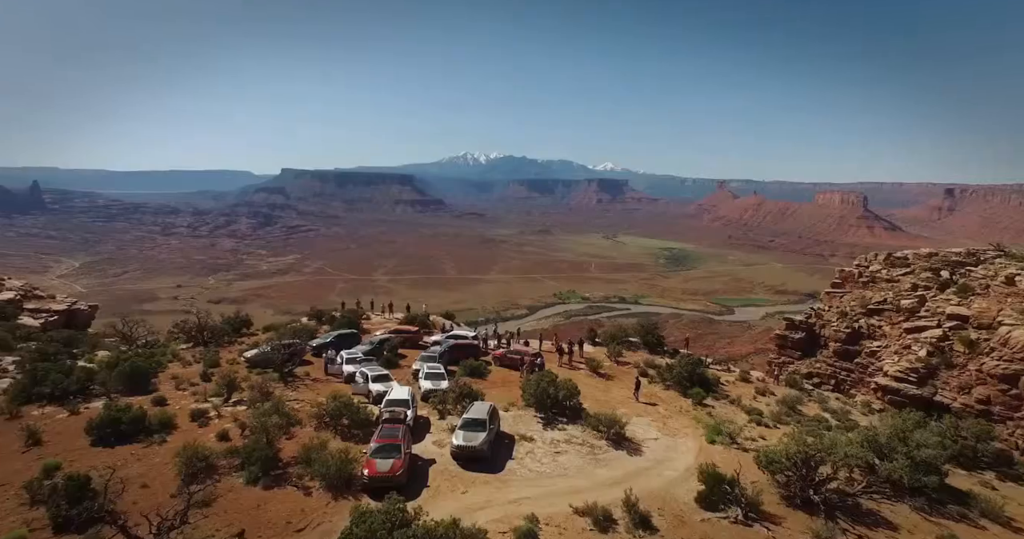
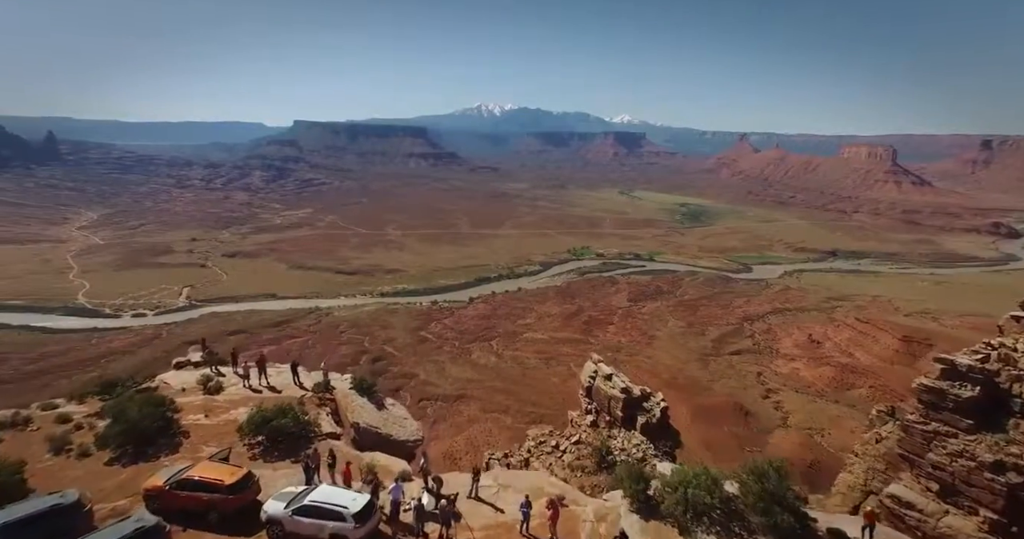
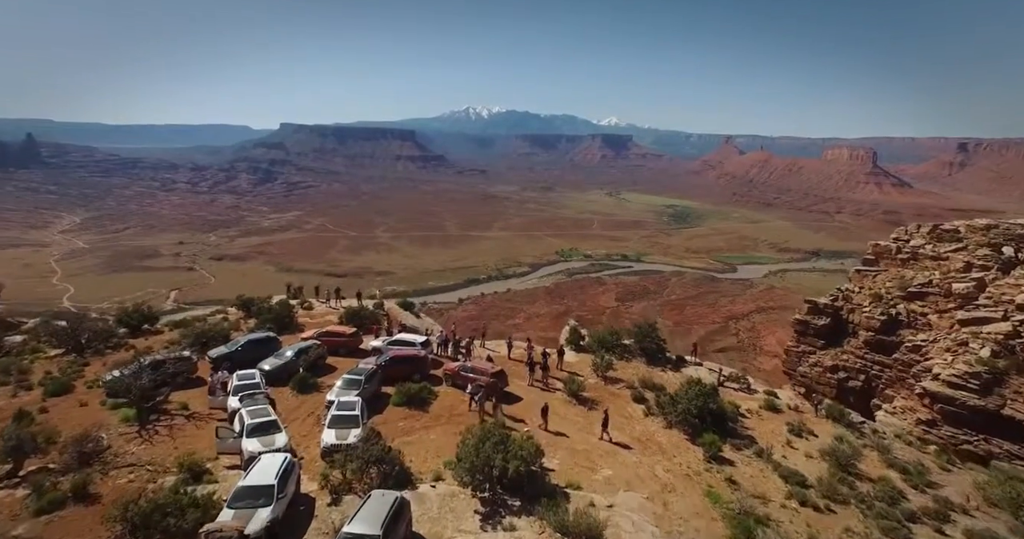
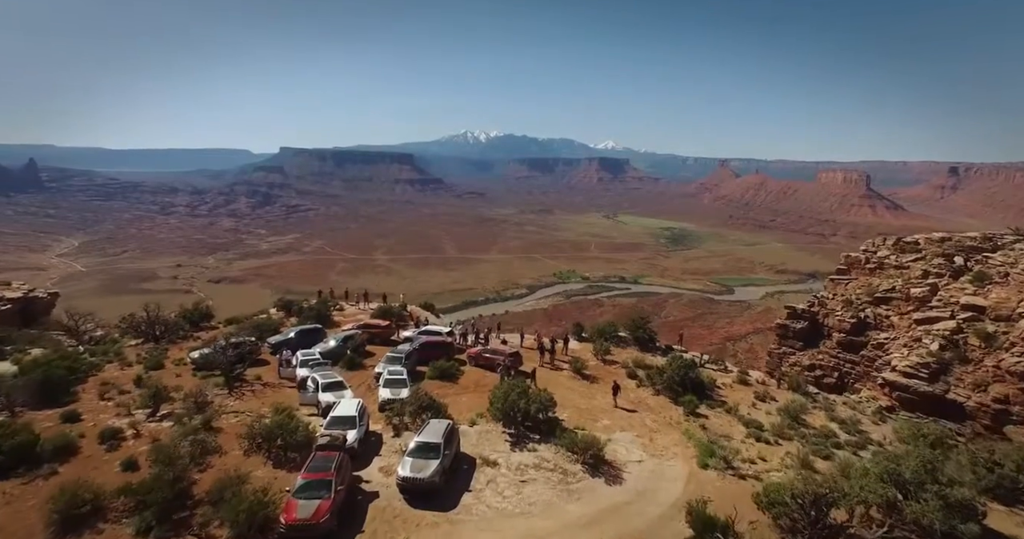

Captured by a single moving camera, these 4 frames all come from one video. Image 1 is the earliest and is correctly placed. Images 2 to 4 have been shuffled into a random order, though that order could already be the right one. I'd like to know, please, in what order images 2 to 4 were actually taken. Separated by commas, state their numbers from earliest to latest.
4, 3, 2
